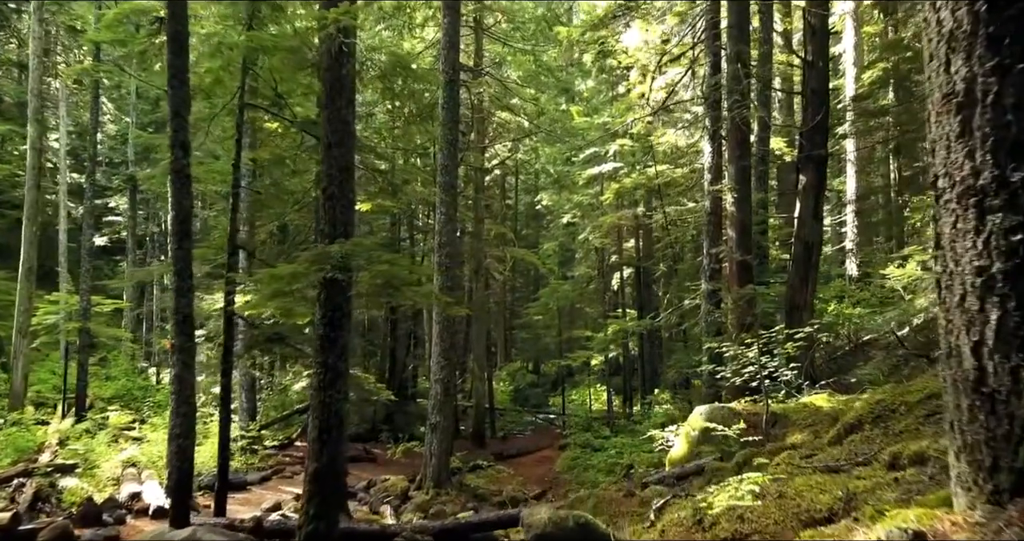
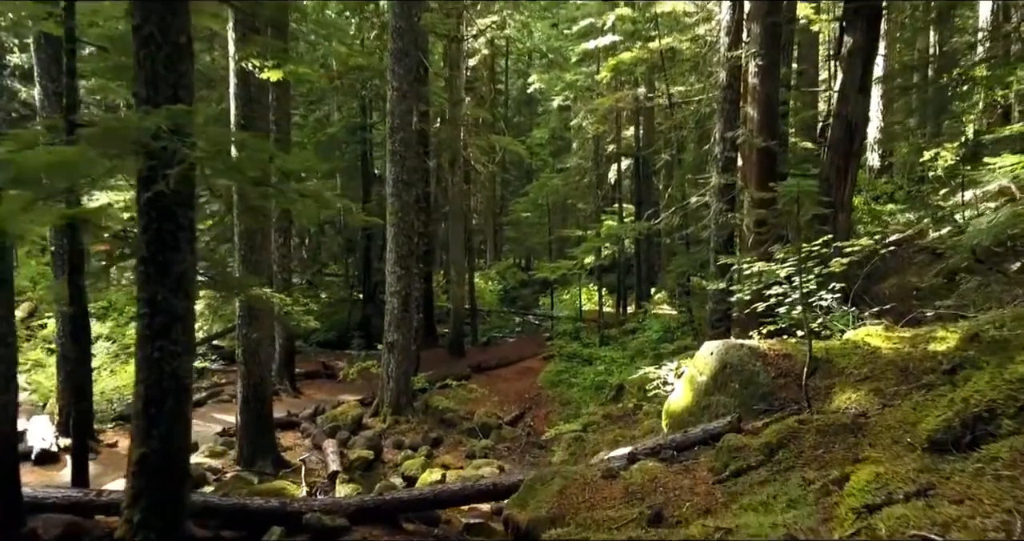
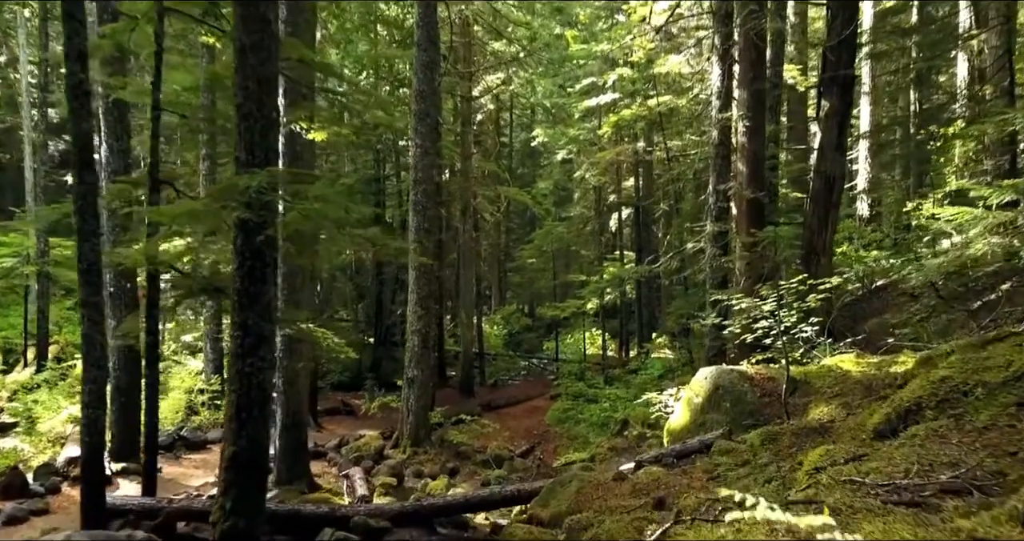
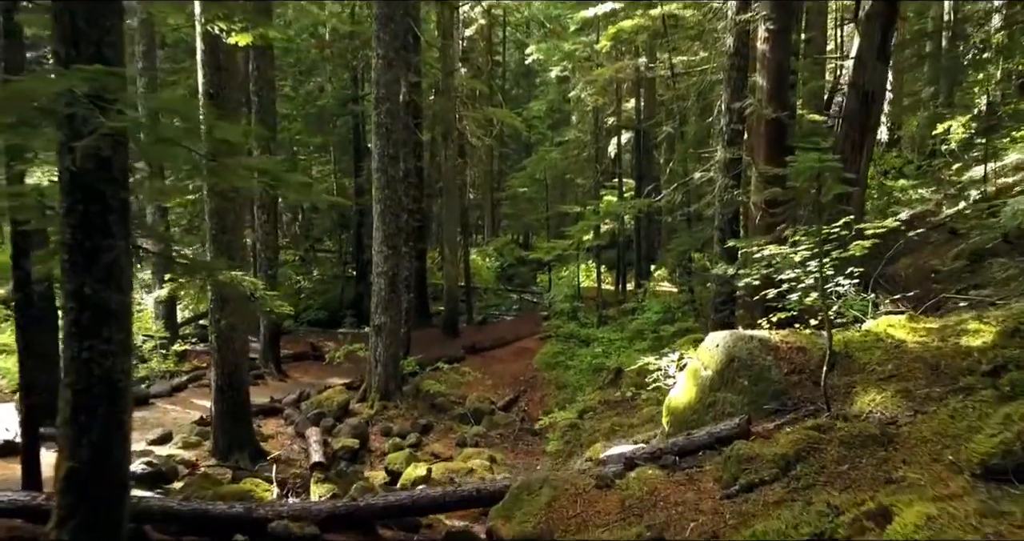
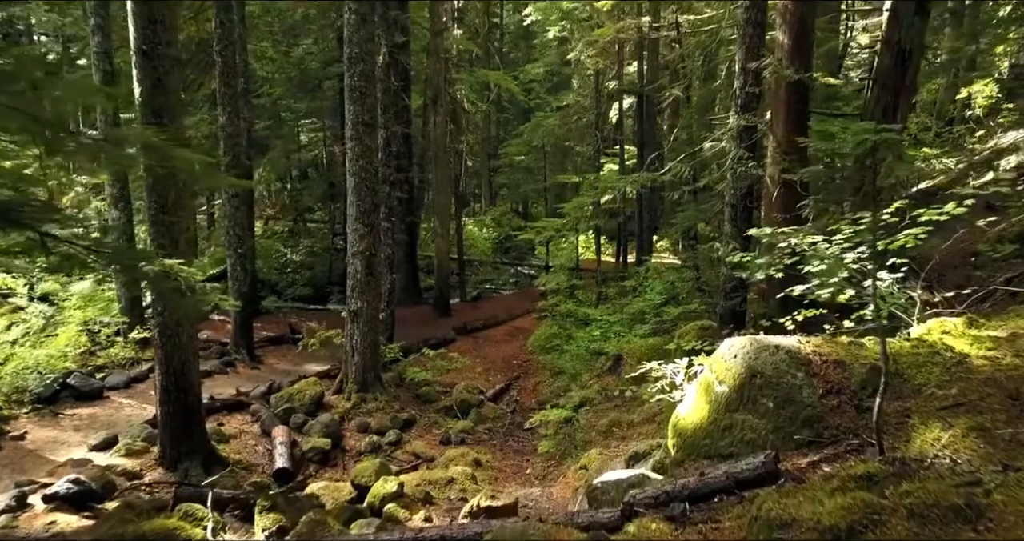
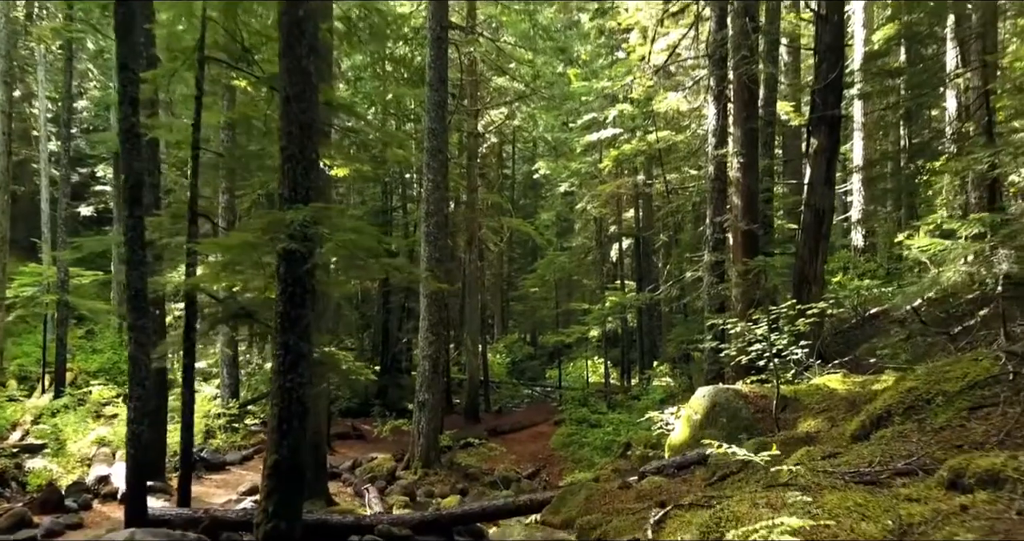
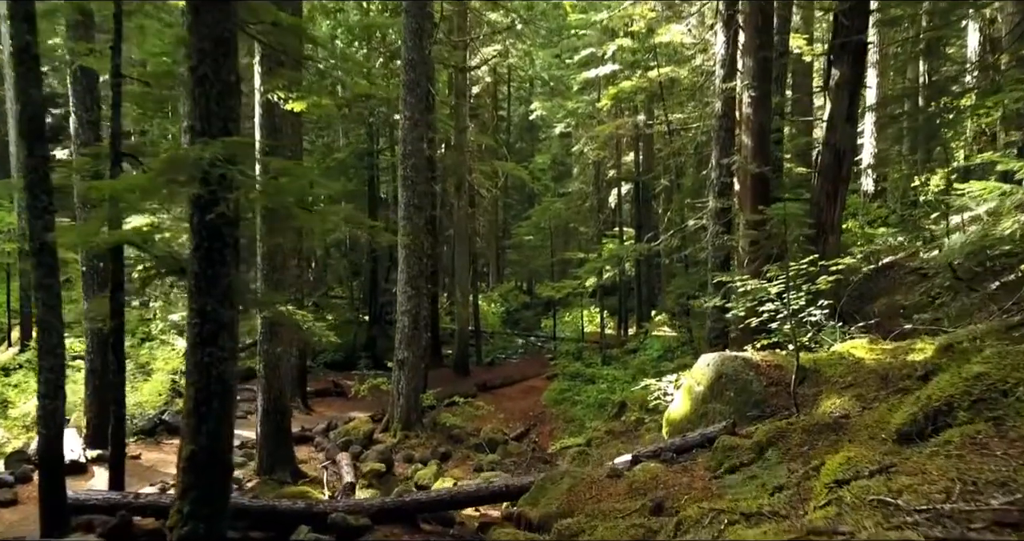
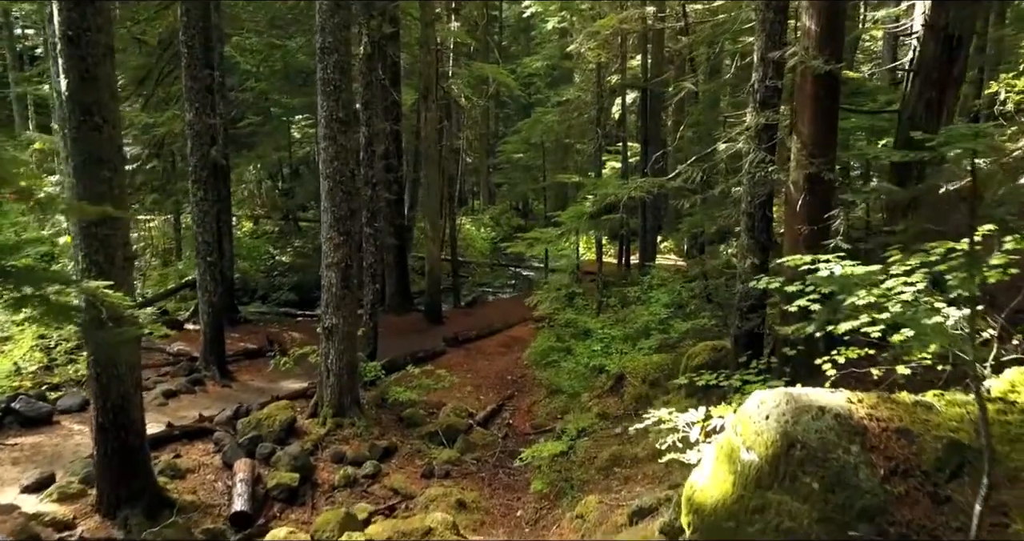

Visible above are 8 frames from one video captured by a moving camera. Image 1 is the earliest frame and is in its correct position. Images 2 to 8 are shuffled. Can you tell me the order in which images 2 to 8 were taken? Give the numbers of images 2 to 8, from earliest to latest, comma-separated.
6, 3, 7, 2, 4, 5, 8
